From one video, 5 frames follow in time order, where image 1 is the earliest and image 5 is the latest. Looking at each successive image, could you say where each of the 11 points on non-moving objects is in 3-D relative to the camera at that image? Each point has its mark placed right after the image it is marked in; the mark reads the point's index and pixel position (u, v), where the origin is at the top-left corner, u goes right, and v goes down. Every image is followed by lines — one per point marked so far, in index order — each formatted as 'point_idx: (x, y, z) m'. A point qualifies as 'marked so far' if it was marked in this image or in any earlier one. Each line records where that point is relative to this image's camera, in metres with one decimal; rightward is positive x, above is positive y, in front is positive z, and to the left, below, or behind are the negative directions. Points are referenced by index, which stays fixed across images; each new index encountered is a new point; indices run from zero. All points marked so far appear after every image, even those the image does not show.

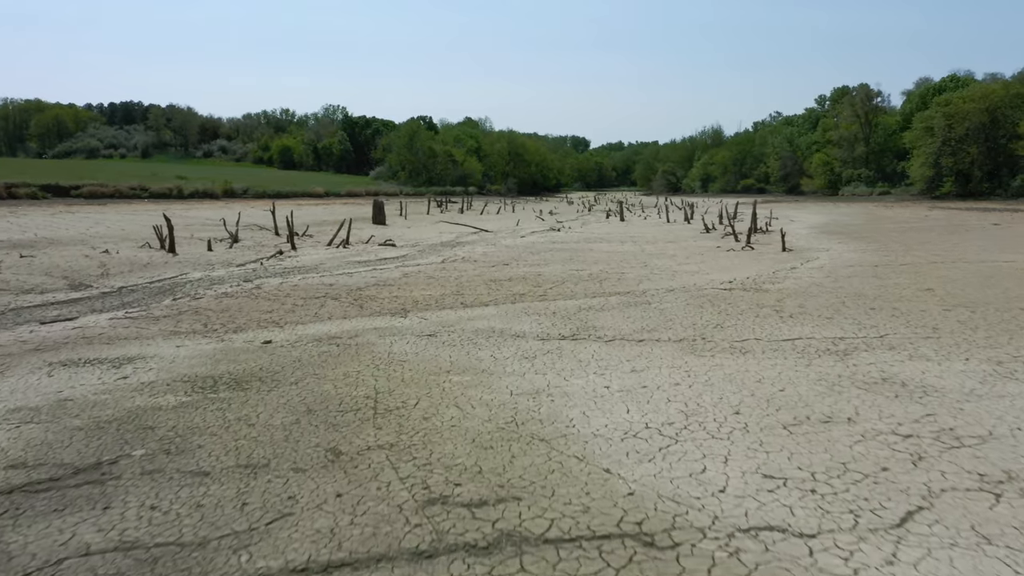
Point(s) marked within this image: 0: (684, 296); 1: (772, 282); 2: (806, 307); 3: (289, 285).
0: (+2.6, -0.1, +13.9) m
1: (+4.3, +0.1, +15.5) m
2: (+3.9, -0.3, +12.2) m
3: (-4.2, 0.0, +17.5) m
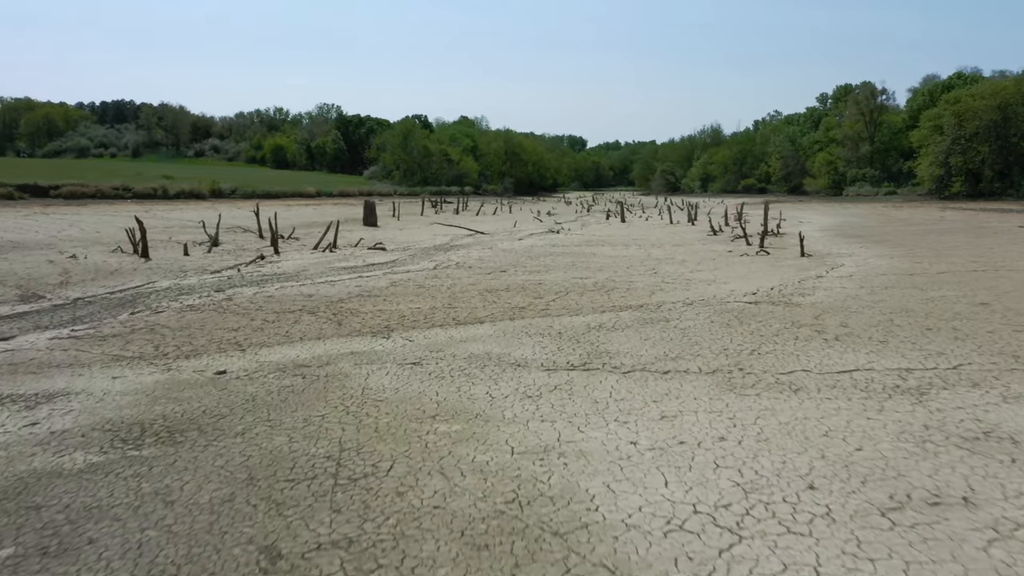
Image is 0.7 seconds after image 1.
0: (+2.6, -0.3, +12.3) m
1: (+4.3, -0.1, +13.9) m
2: (+3.9, -0.4, +10.6) m
3: (-4.2, -0.2, +15.9) m
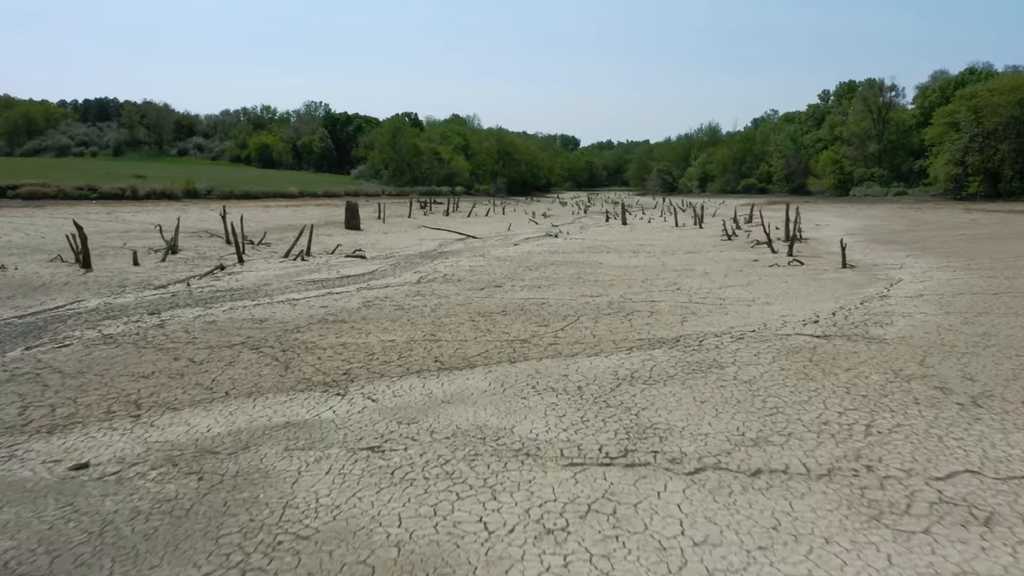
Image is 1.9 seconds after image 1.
0: (+2.6, -0.6, +9.4) m
1: (+4.3, -0.4, +11.0) m
2: (+3.9, -0.8, +7.7) m
3: (-4.3, -0.5, +12.9) m
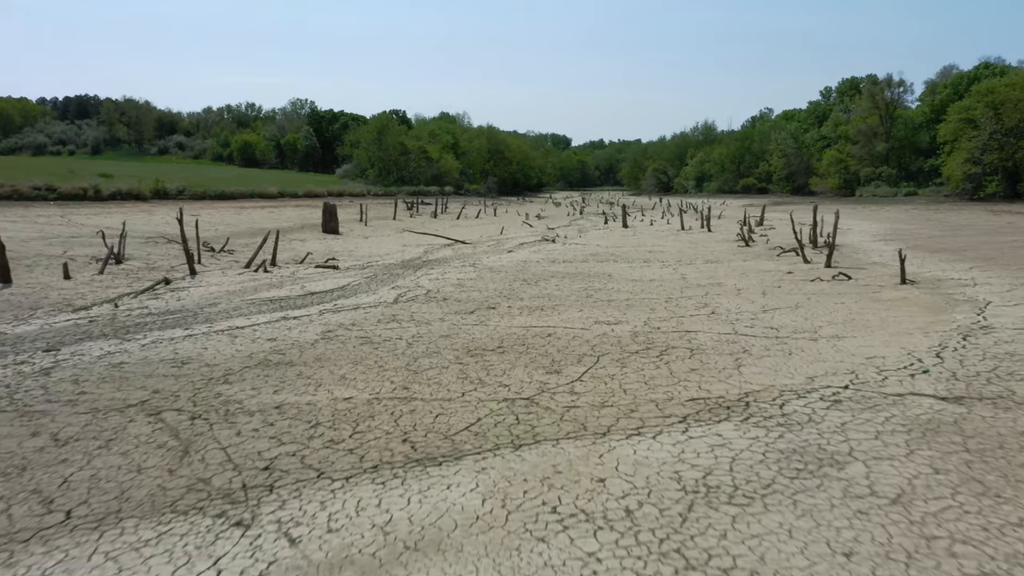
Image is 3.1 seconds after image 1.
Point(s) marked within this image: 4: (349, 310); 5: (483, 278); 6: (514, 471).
0: (+2.6, -1.0, +6.4) m
1: (+4.3, -0.7, +8.1) m
2: (+3.9, -1.1, +4.7) m
3: (-4.3, -0.8, +9.9) m
4: (-2.4, -0.3, +14.1) m
5: (-0.6, +0.2, +18.3) m
6: (0.0, -1.1, +5.8) m
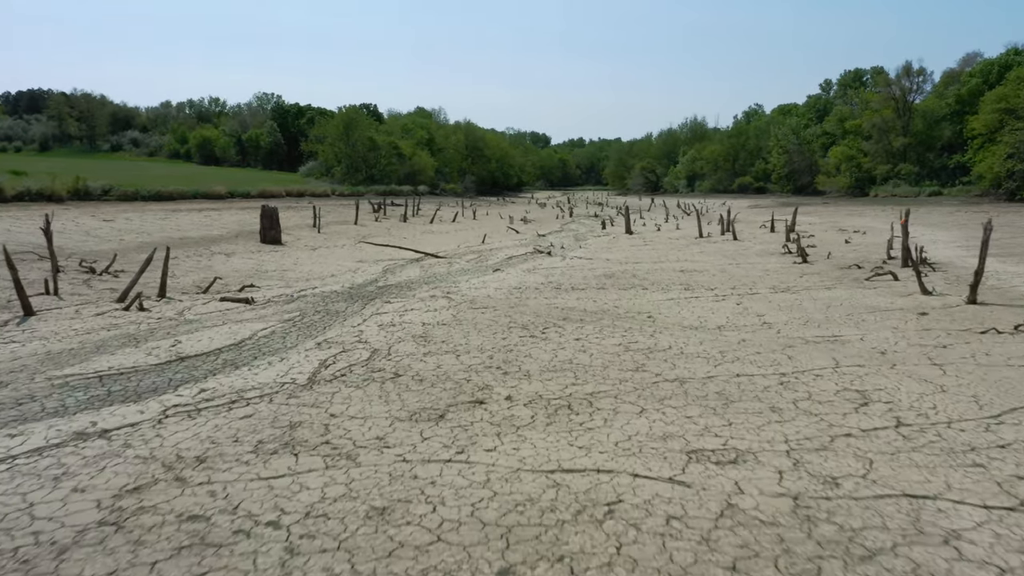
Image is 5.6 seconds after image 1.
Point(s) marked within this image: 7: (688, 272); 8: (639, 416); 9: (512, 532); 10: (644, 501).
0: (+2.8, -1.6, +0.2) m
1: (+4.5, -1.4, +1.9) m
2: (+4.2, -1.7, -1.5) m
3: (-4.1, -1.5, +3.5) m
4: (-2.4, -1.0, +7.8) m
5: (-0.7, -0.5, +12.0) m
6: (+0.2, -1.8, -0.5) m
7: (+3.5, +0.3, +18.4) m
8: (+1.0, -1.0, +7.2) m
9: (0.0, -1.2, +4.9) m
10: (+0.8, -1.2, +5.3) m
